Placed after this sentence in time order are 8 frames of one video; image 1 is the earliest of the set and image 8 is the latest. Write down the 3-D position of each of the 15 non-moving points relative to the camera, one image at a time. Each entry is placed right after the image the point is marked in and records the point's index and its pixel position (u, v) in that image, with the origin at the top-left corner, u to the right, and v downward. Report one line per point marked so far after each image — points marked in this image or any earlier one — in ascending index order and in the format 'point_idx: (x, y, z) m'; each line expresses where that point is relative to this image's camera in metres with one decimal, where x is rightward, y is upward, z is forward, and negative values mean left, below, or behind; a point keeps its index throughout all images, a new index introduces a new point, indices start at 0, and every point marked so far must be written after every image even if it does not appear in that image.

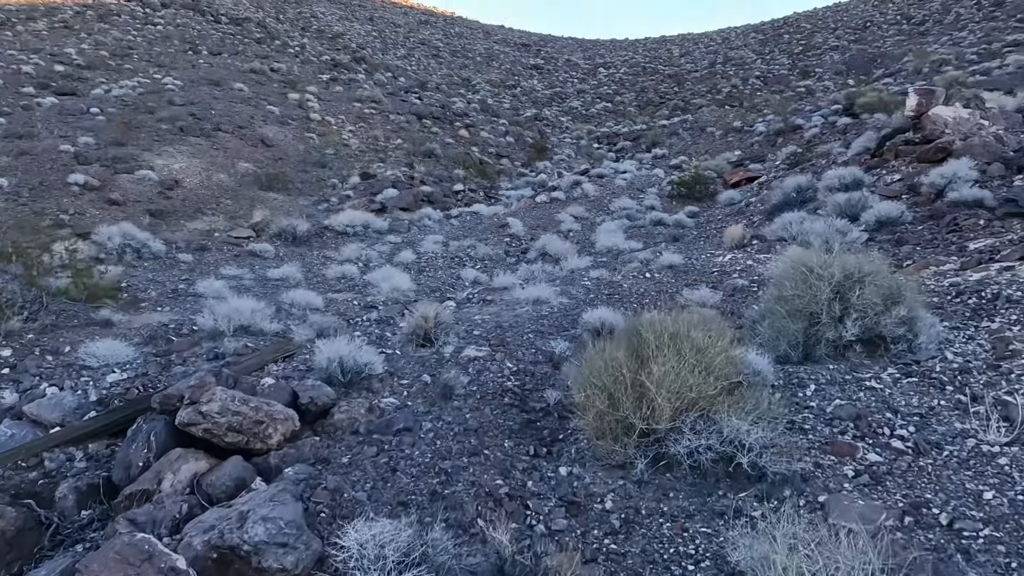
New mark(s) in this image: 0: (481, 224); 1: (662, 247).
0: (-0.8, +1.5, +15.6) m
1: (+2.6, +0.7, +11.2) m
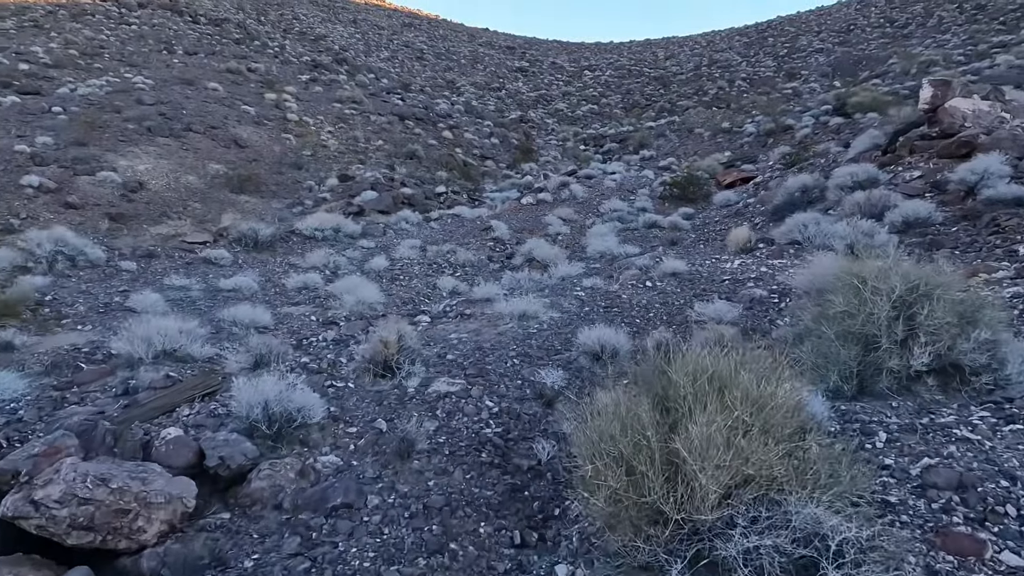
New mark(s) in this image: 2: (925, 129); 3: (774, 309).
0: (-1.1, +1.4, +14.5) m
1: (+2.3, +0.6, +10.2) m
2: (+6.9, +2.6, +10.9) m
3: (+2.4, -0.2, +6.0) m
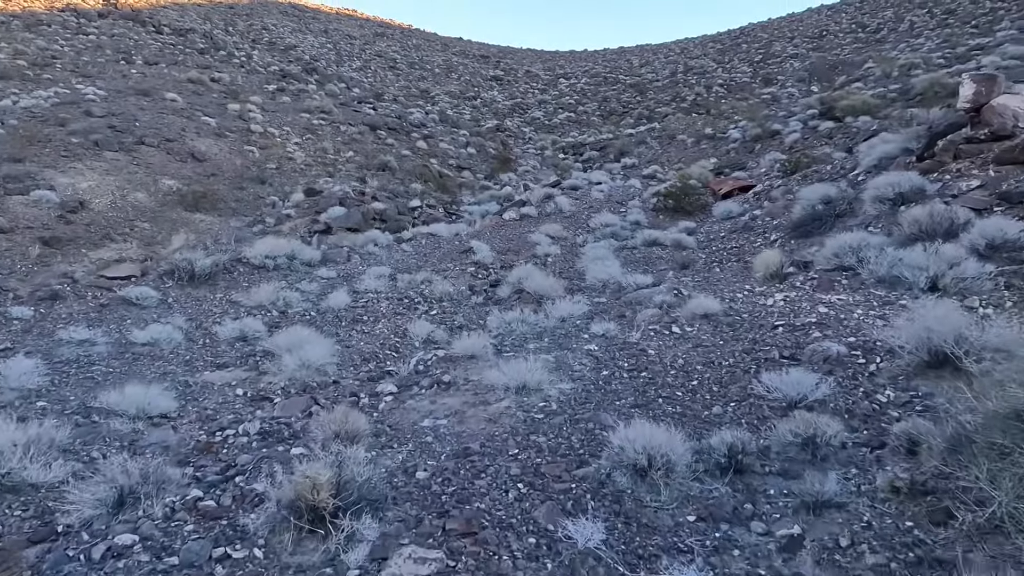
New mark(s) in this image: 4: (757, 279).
0: (-1.4, +0.8, +12.8) m
1: (+2.1, +0.1, +8.6) m
2: (+6.6, +2.3, +9.5) m
3: (+2.3, -0.6, +4.4) m
4: (+3.1, +0.1, +8.3) m
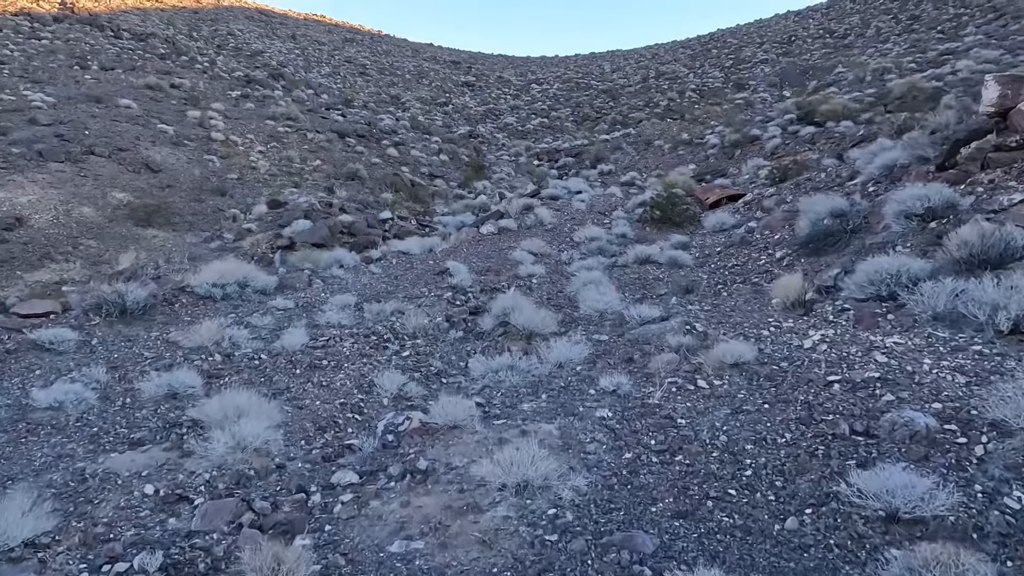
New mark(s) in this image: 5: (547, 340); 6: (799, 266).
0: (-1.8, +0.3, +11.6) m
1: (+1.9, -0.2, +7.5) m
2: (+6.4, +2.0, +8.6) m
3: (+2.4, -0.9, +3.3) m
4: (+3.0, -0.2, +7.3) m
5: (+0.4, -0.6, +6.9) m
6: (+4.0, +0.3, +9.1) m
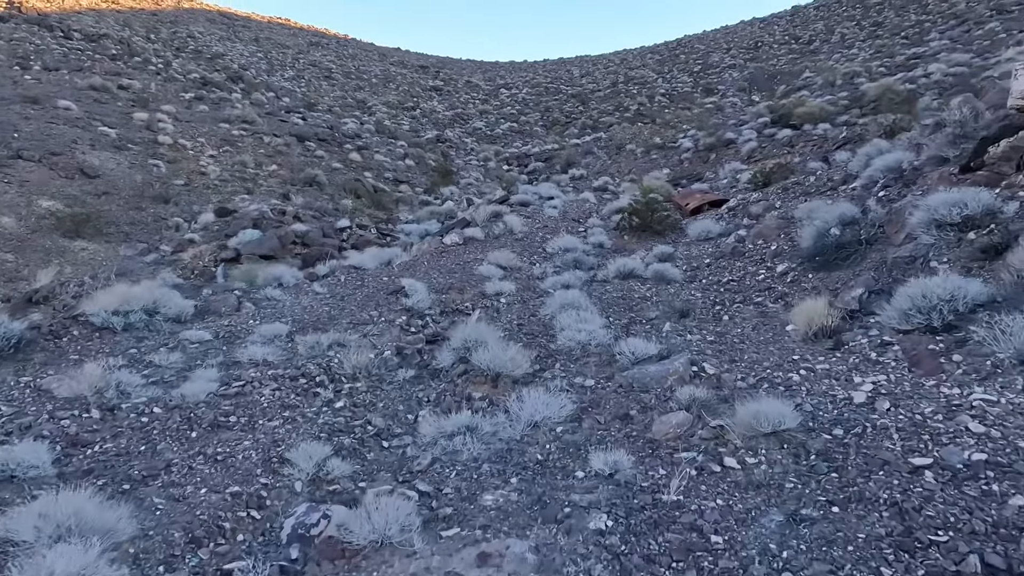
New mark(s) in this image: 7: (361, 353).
0: (-2.3, 0.0, +10.1) m
1: (+1.6, -0.5, +6.1) m
2: (+5.9, +1.7, +7.5) m
3: (+2.2, -1.2, +2.0) m
4: (+2.6, -0.5, +6.0) m
5: (0.0, -0.9, +5.5) m
6: (+3.6, 0.0, +7.9) m
7: (-1.6, -0.7, +7.0) m
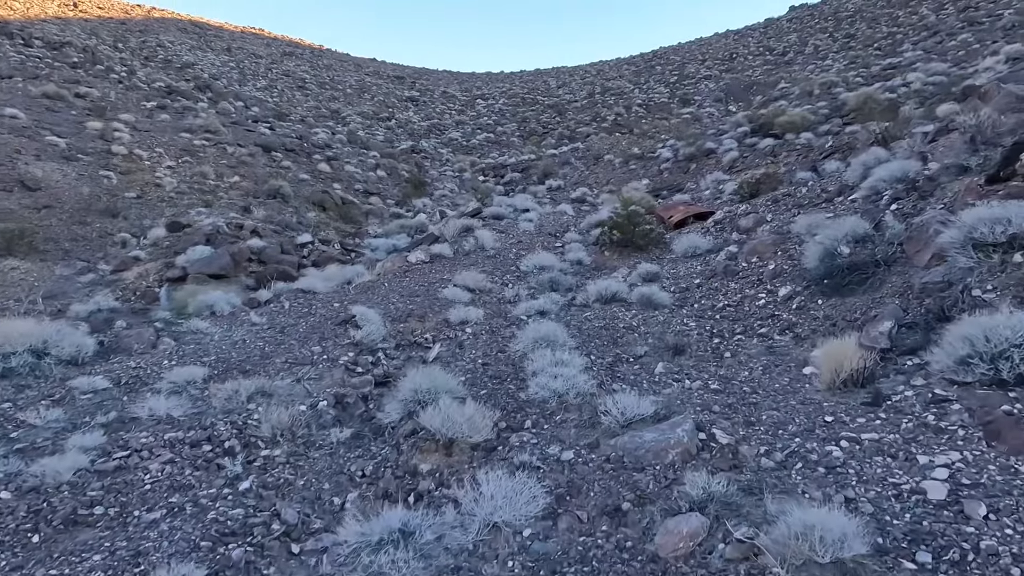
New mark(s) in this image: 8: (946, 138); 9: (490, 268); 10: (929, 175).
0: (-2.8, -0.4, +8.8) m
1: (+1.3, -0.8, +5.0) m
2: (+5.6, +1.5, +6.5) m
3: (+2.0, -1.4, +0.8) m
4: (+2.3, -0.7, +4.9) m
5: (-0.2, -1.1, +4.3) m
6: (+3.2, -0.3, +6.8) m
7: (-2.0, -1.0, +5.7) m
8: (+7.5, +2.6, +11.5) m
9: (-0.4, +0.4, +12.3) m
10: (+5.5, +1.5, +8.6) m
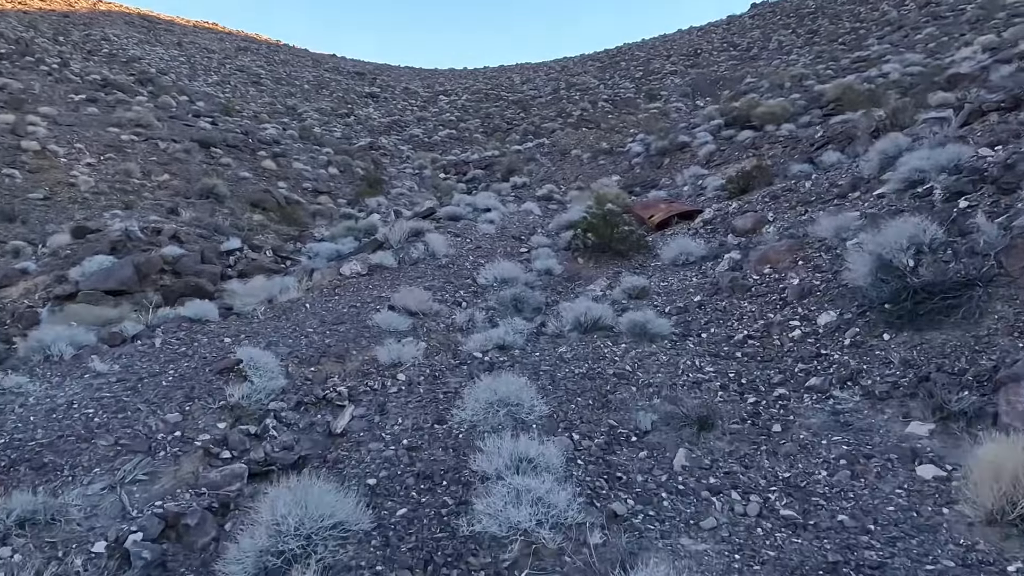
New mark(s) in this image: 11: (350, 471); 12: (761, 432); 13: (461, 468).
0: (-3.2, -0.7, +6.4) m
1: (+1.0, -1.1, +2.8) m
2: (+5.1, +1.3, +4.5) m
3: (+1.9, -1.6, -1.3) m
4: (+2.0, -1.0, +2.7) m
5: (-0.5, -1.4, +2.0) m
6: (+2.8, -0.5, +4.7) m
7: (-2.3, -1.3, +3.4) m
8: (+6.8, +2.4, +9.6) m
9: (-1.1, +0.1, +10.0) m
10: (+4.9, +1.3, +6.6) m
11: (-0.9, -1.0, +4.1) m
12: (+1.6, -0.9, +4.2) m
13: (-0.3, -1.0, +3.8) m
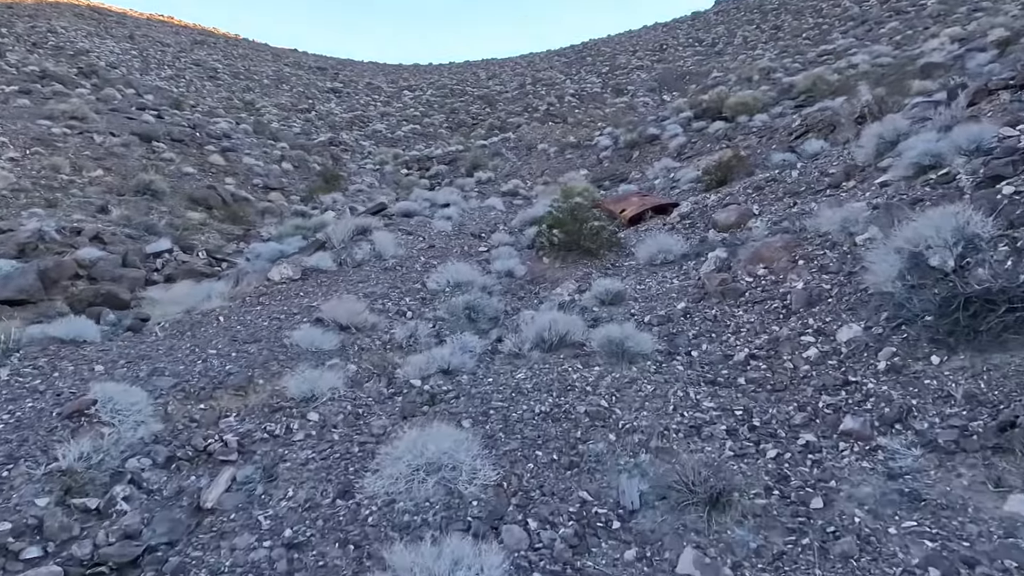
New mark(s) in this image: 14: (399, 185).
0: (-3.7, -0.8, +4.9) m
1: (+0.7, -1.2, +1.5) m
2: (+4.8, +1.2, +3.4) m
3: (+1.9, -1.7, -2.5) m
4: (+1.8, -1.1, +1.5) m
5: (-0.7, -1.6, +0.7) m
6: (+2.4, -0.6, +3.5) m
7: (-2.6, -1.4, +2.0) m
8: (+6.2, +2.4, +8.6) m
9: (-1.7, 0.0, +8.7) m
10: (+4.5, +1.3, +5.5) m
11: (-1.3, -1.2, +2.7) m
12: (+1.2, -0.9, +2.9) m
13: (-0.6, -1.1, +2.5) m
14: (-3.3, +3.0, +18.6) m
